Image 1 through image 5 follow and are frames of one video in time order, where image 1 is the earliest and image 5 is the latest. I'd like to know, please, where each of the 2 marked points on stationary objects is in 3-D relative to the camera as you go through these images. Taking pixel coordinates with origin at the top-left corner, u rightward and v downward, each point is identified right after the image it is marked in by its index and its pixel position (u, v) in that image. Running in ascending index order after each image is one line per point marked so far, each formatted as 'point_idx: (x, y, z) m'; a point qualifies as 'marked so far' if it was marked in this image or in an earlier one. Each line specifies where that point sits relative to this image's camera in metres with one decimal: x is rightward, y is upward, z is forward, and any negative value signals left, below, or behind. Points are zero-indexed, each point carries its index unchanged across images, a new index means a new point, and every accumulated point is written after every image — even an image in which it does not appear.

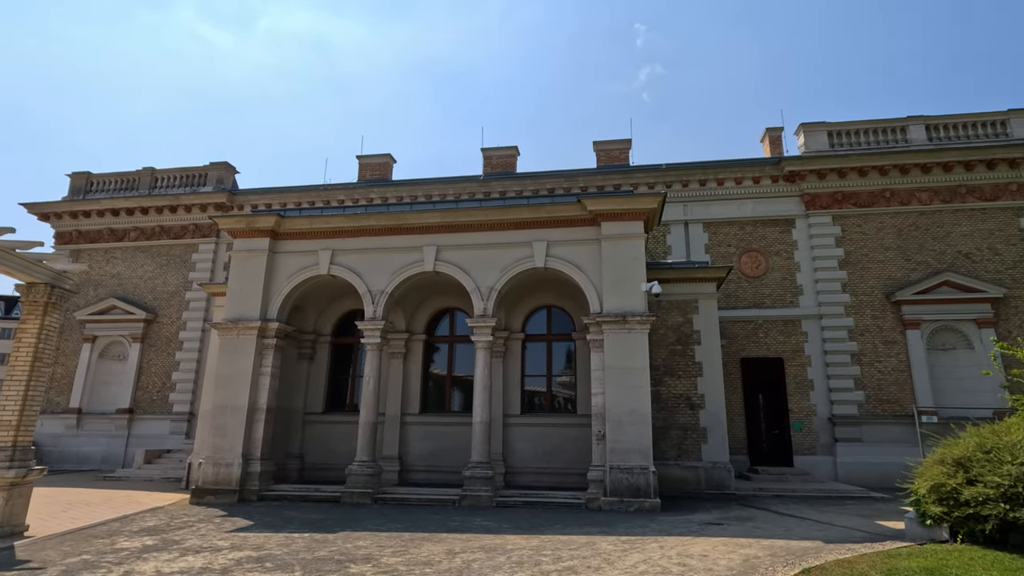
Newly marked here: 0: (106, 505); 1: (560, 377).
0: (-8.1, -4.3, +11.1) m
1: (+1.2, -2.2, +13.8) m
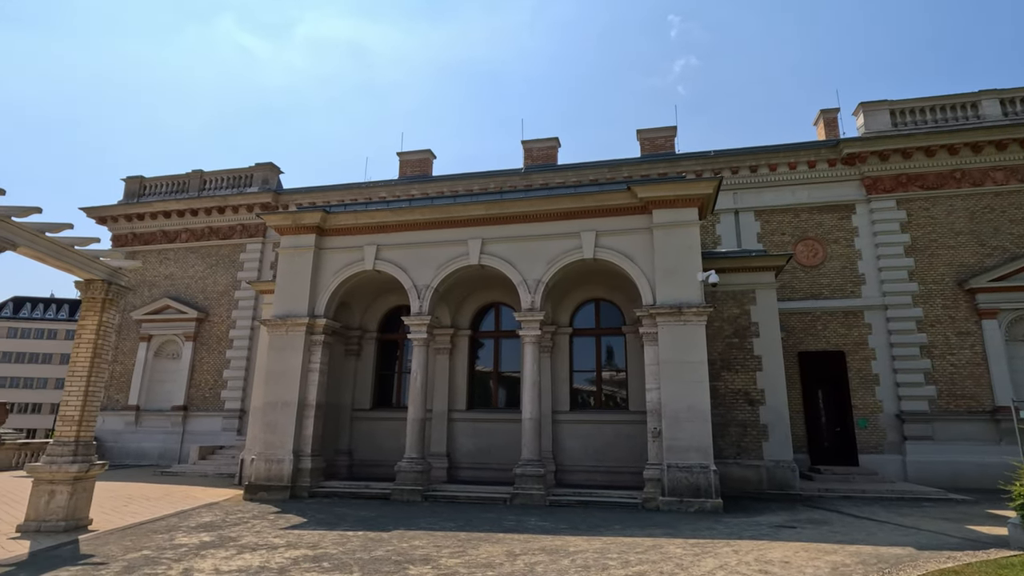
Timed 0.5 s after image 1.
0: (-7.1, -4.3, +11.3) m
1: (+2.3, -2.0, +13.3) m
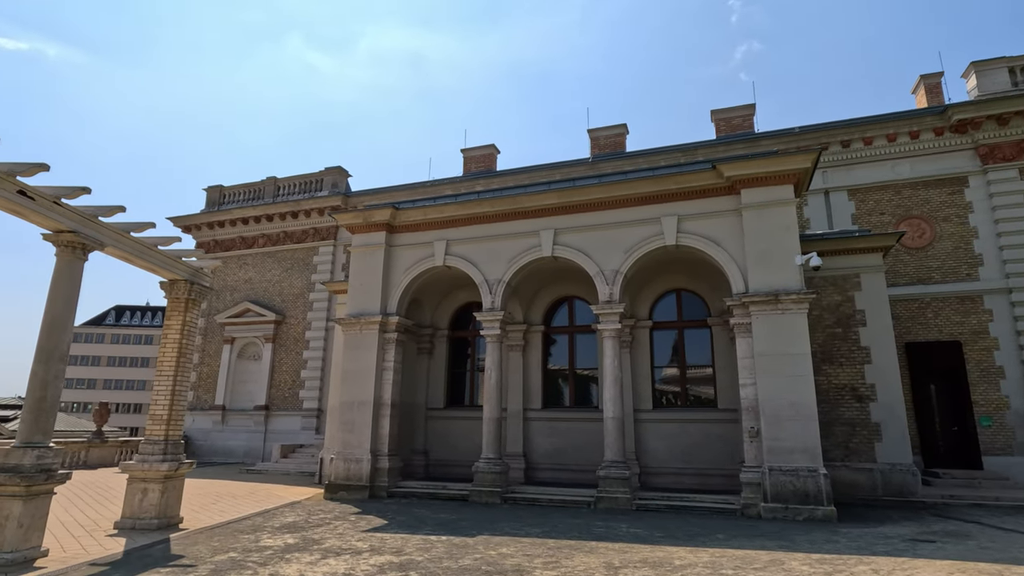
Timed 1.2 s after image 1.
0: (-5.4, -4.3, +11.4) m
1: (+4.1, -1.8, +12.4) m
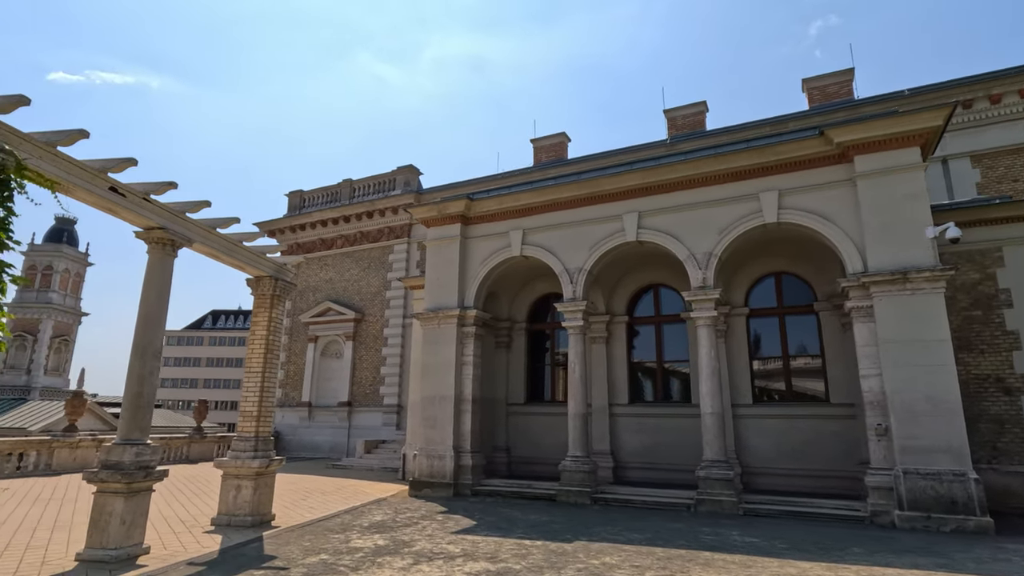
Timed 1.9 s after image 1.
0: (-3.6, -4.2, +11.5) m
1: (+5.9, -1.4, +11.3) m
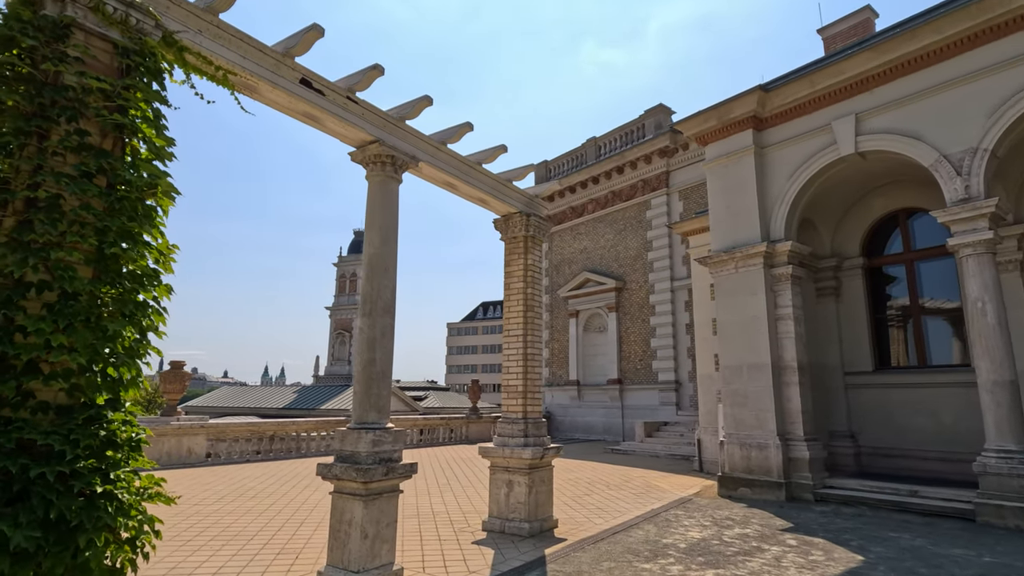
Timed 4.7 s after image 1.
0: (+1.9, -3.3, +9.2) m
1: (+10.0, +0.4, +4.9) m
